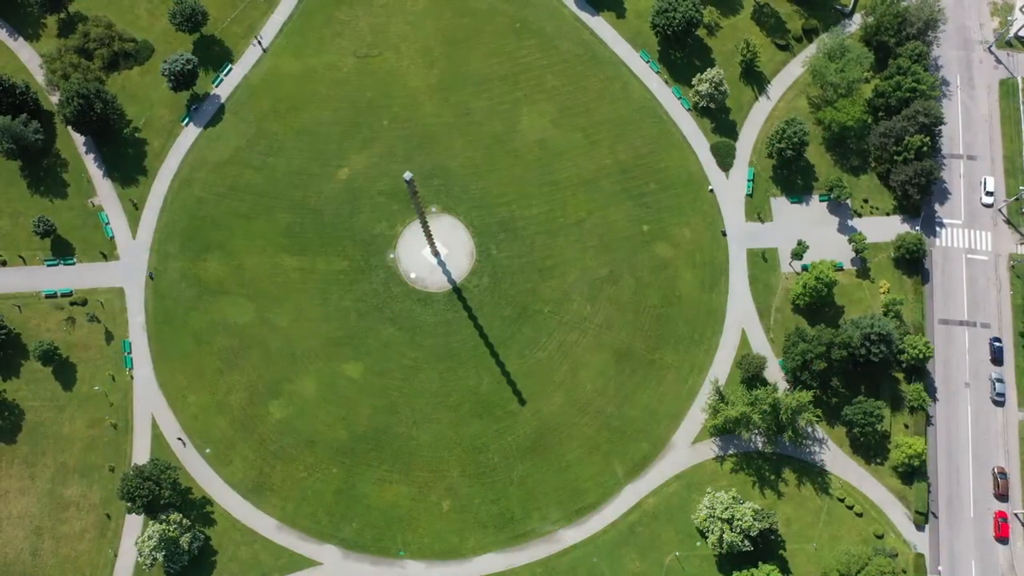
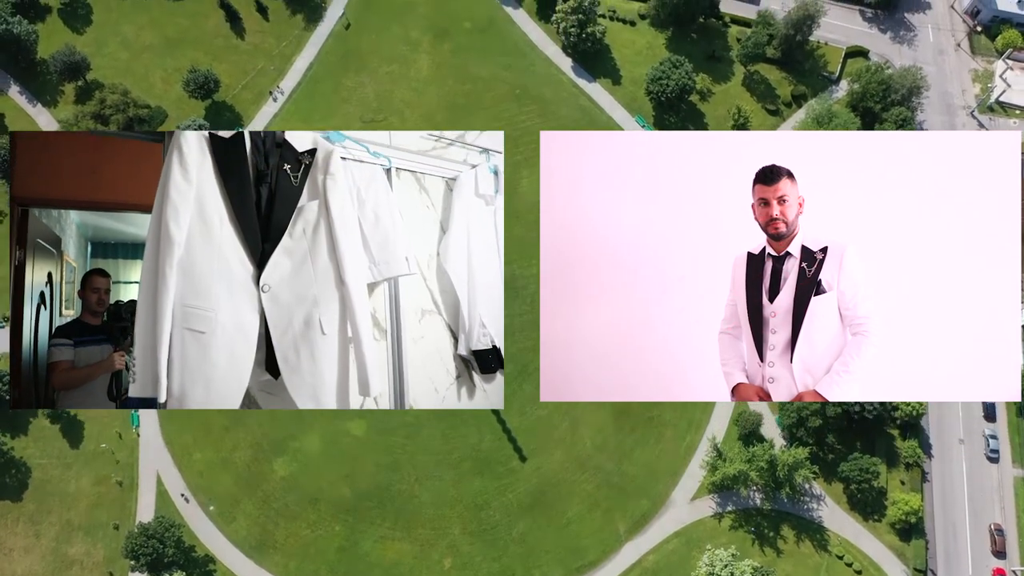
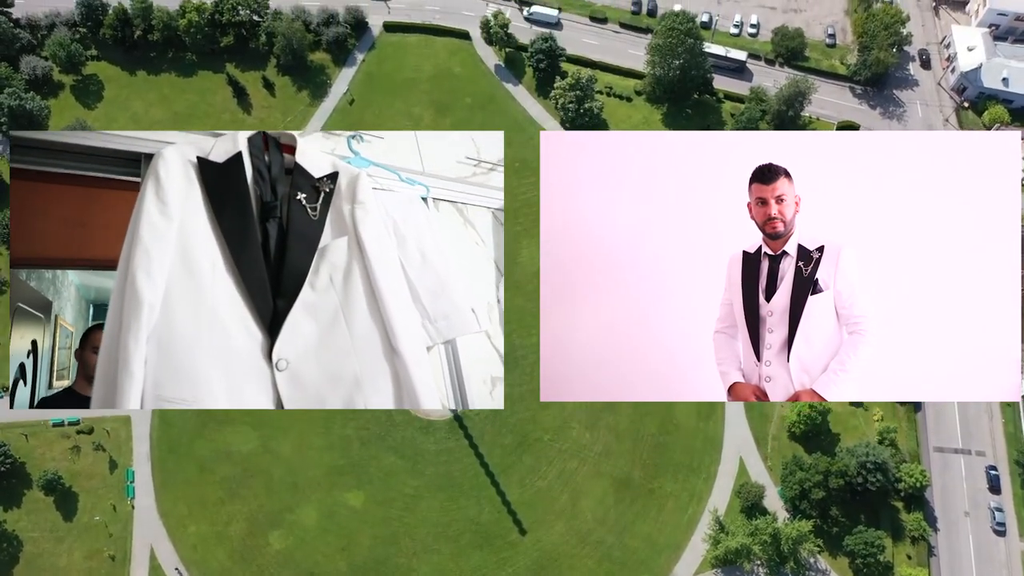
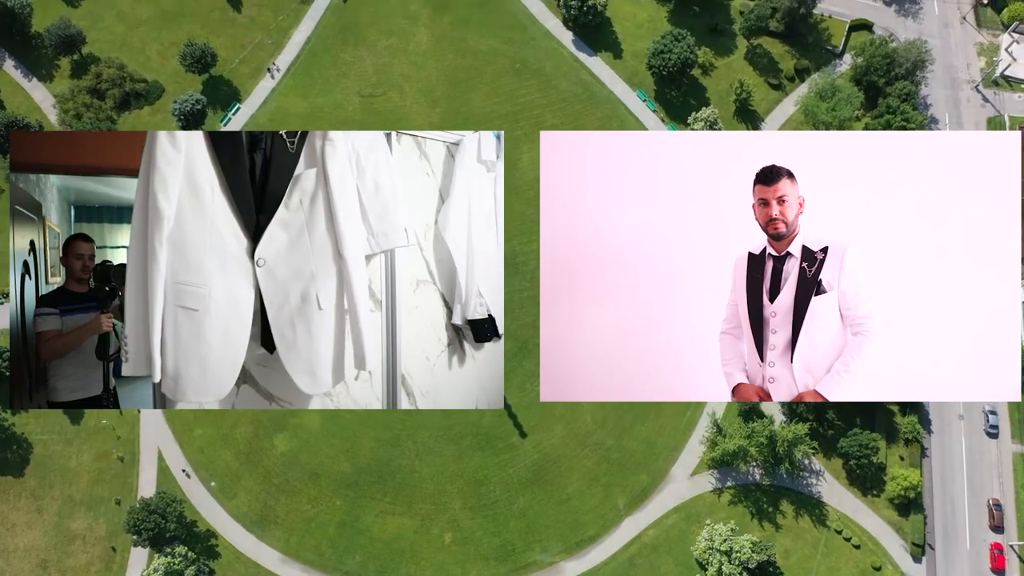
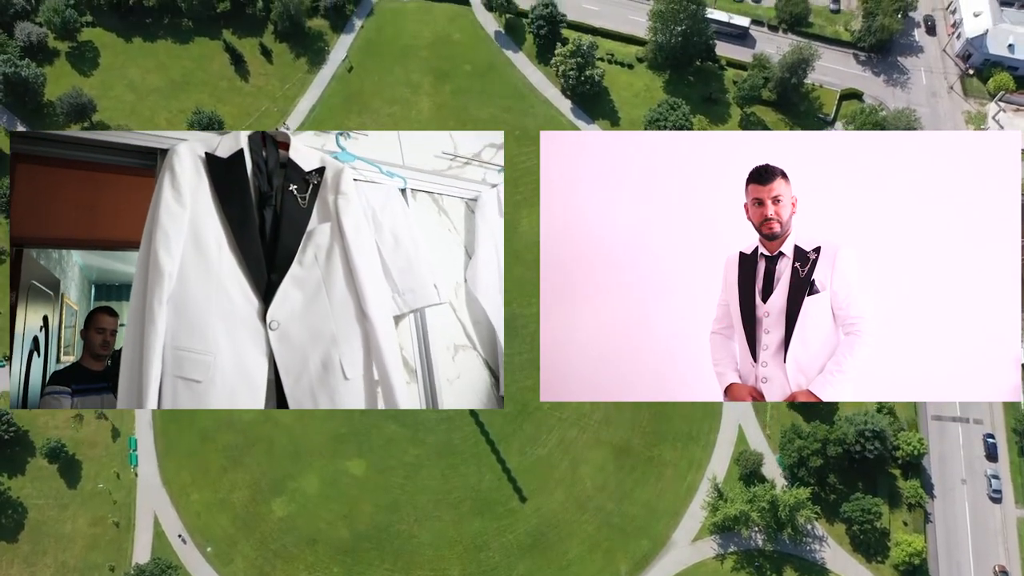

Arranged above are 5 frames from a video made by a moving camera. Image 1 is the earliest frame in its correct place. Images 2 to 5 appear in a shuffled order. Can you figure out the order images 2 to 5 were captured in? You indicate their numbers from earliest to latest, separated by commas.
4, 2, 5, 3
